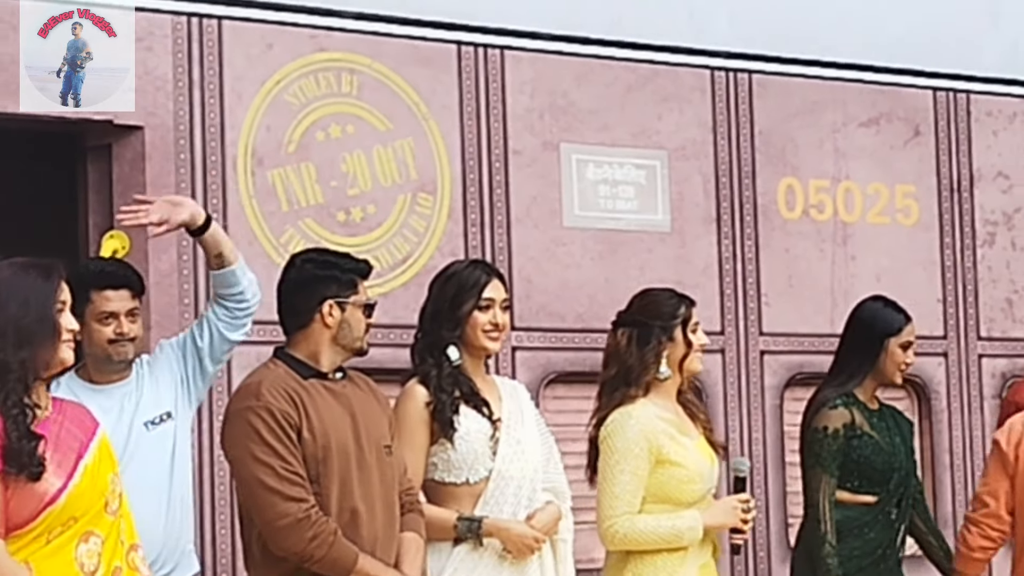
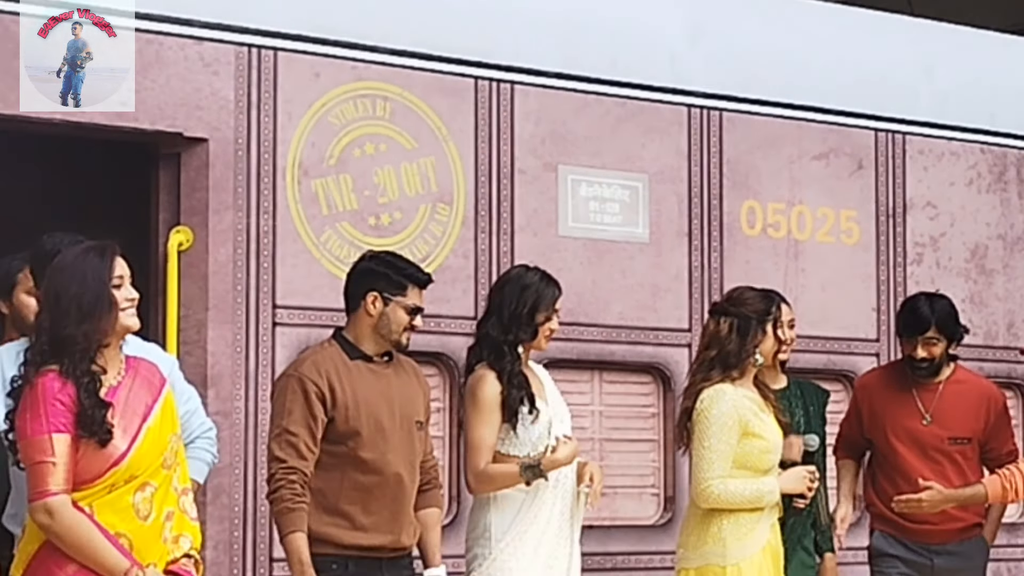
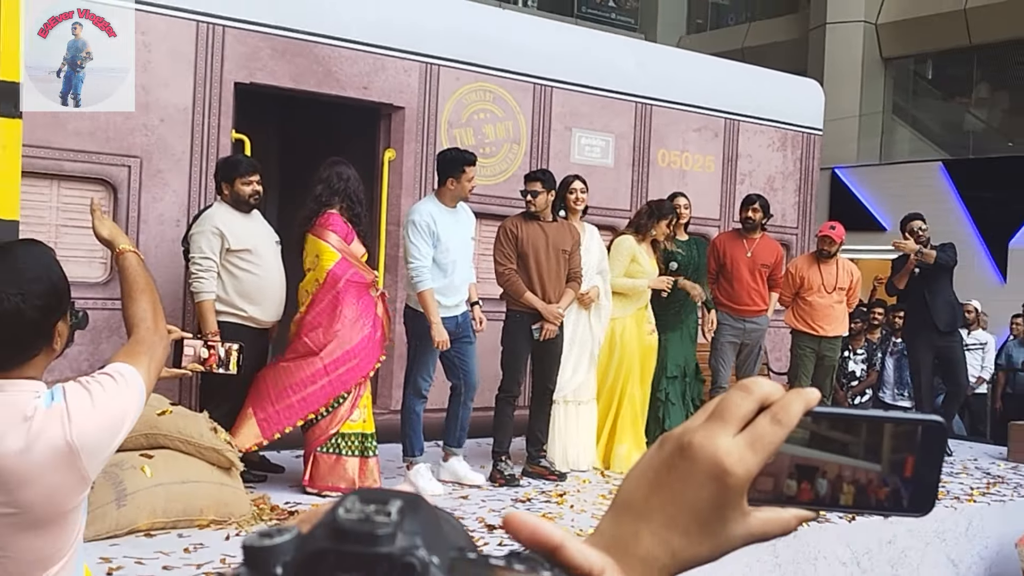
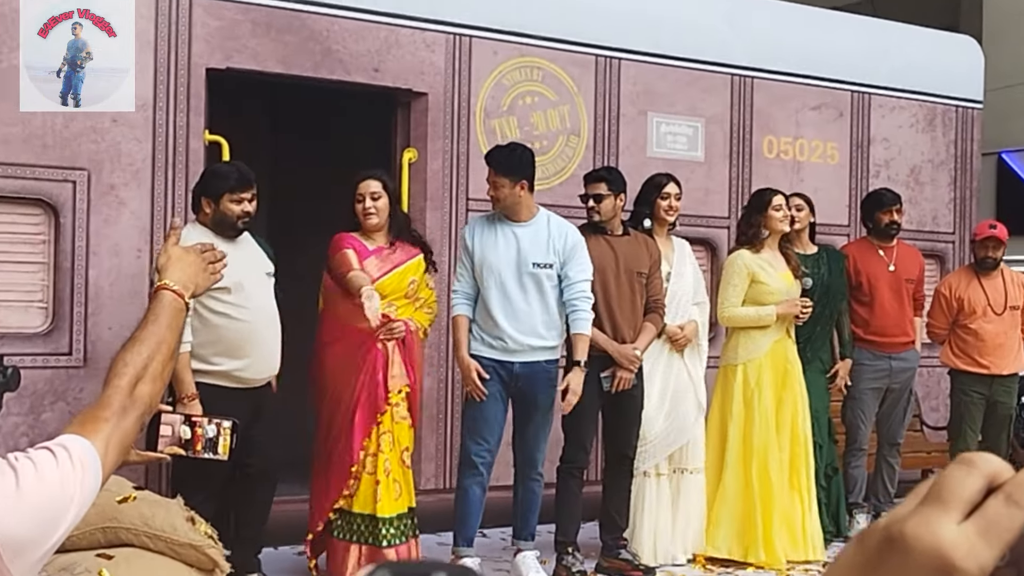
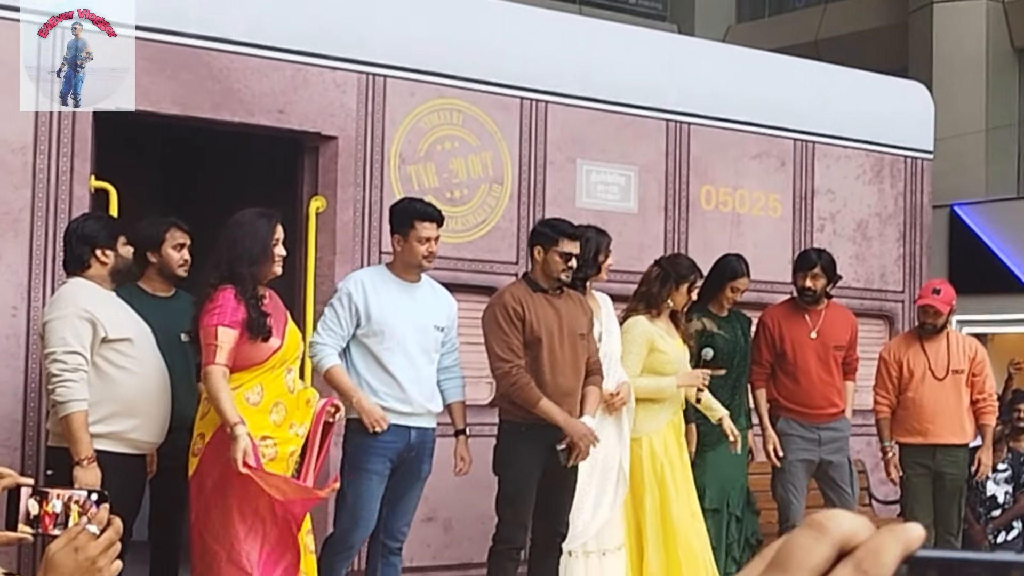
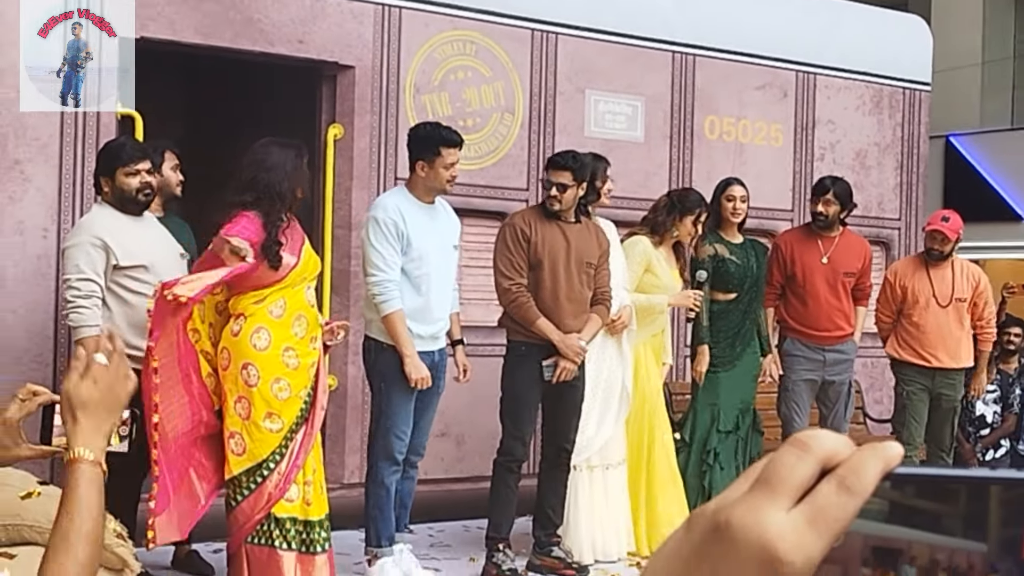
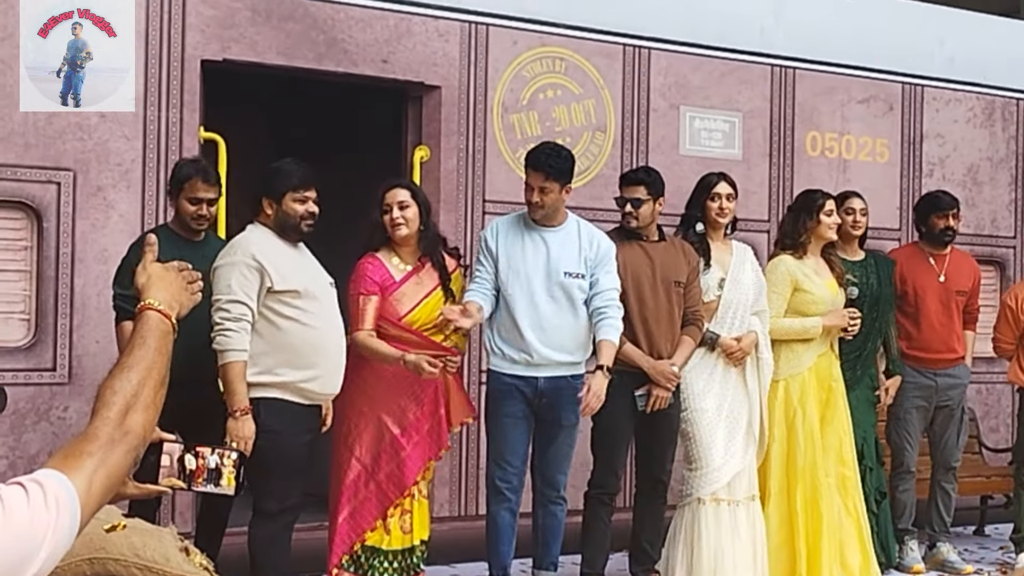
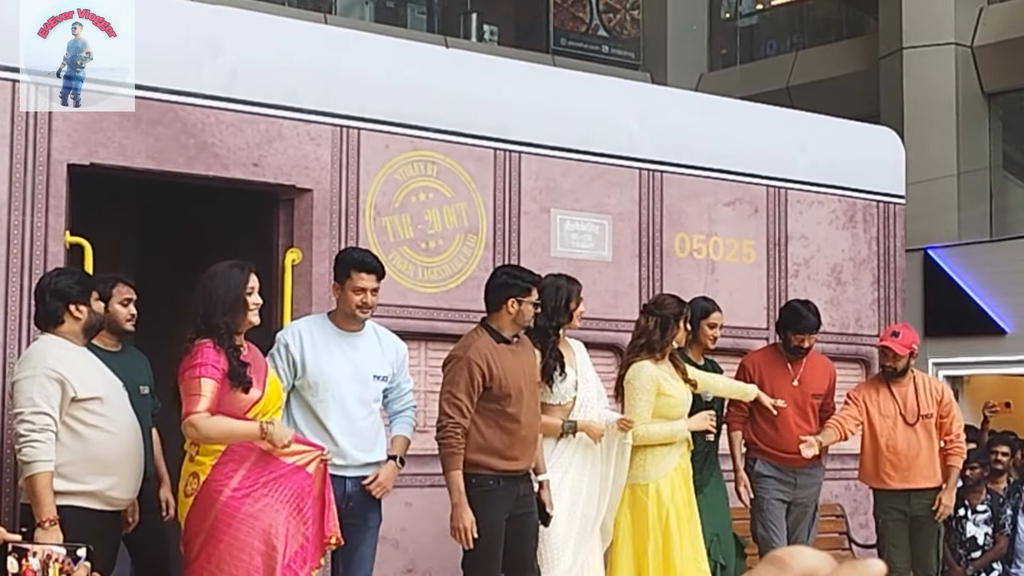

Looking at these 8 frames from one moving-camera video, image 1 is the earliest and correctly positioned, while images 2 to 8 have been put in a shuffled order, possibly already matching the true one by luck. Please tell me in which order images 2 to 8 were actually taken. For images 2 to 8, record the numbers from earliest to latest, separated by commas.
2, 8, 5, 6, 3, 4, 7
